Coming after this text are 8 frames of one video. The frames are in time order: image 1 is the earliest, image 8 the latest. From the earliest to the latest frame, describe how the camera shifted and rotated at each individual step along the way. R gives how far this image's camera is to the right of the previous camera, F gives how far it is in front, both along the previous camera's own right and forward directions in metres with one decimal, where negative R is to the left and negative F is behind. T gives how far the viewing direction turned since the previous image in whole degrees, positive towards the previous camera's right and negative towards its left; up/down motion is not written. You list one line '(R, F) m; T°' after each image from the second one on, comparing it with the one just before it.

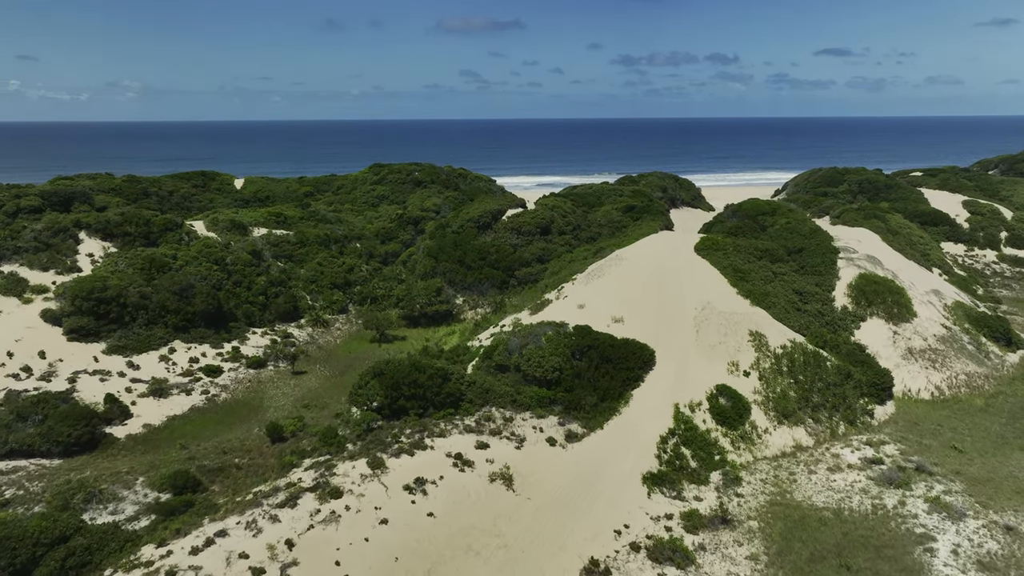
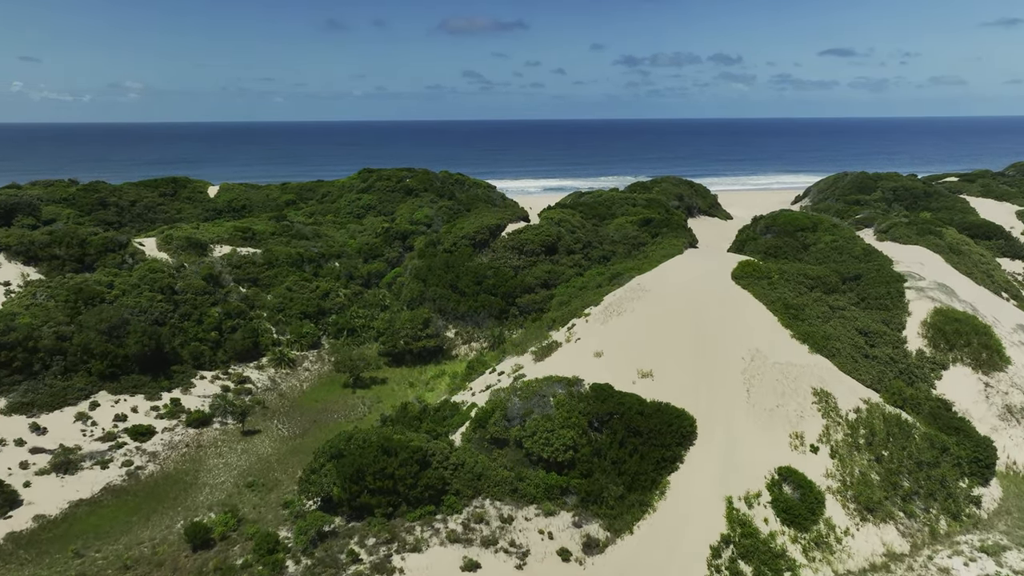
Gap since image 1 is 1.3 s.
(+0.1, +4.4) m; 0°
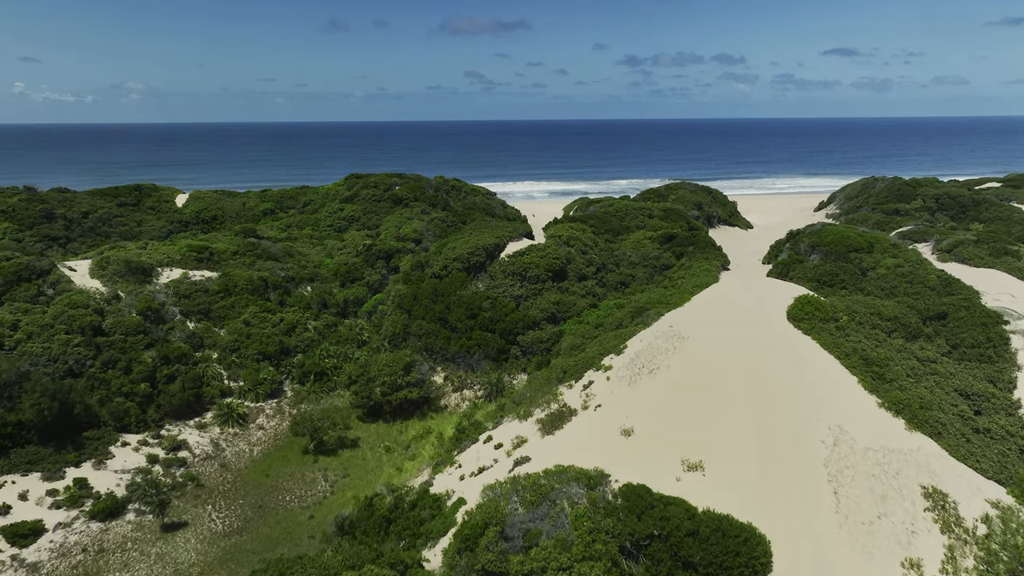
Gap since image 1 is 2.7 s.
(0.0, +4.4) m; 0°
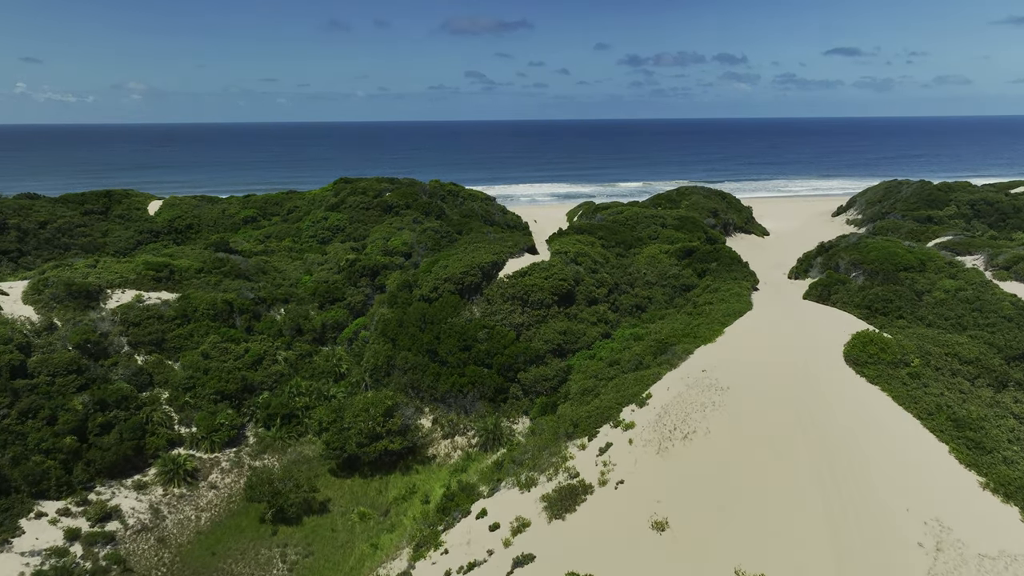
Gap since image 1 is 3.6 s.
(0.0, +3.1) m; 0°
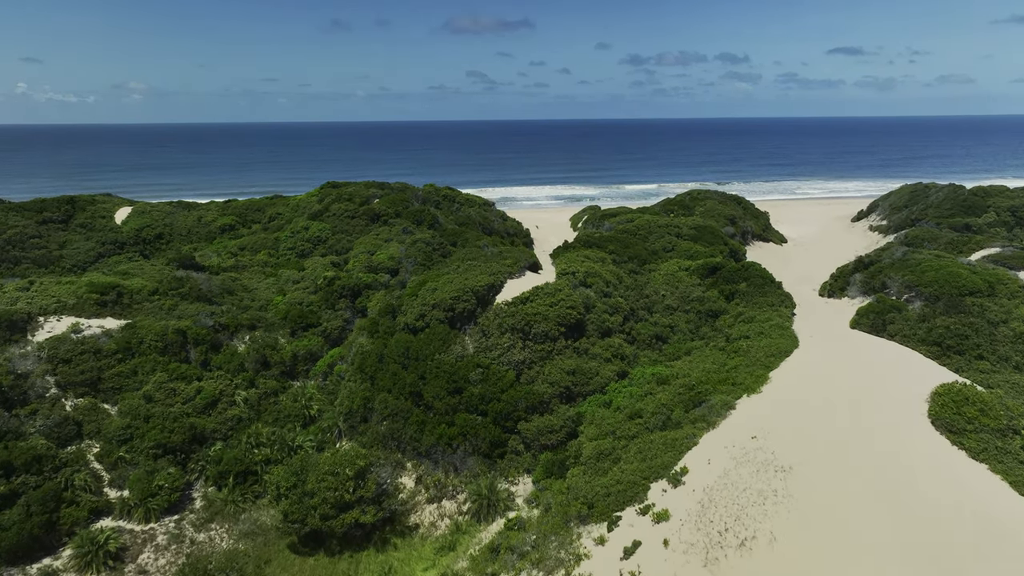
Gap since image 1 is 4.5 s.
(0.0, +3.1) m; 0°
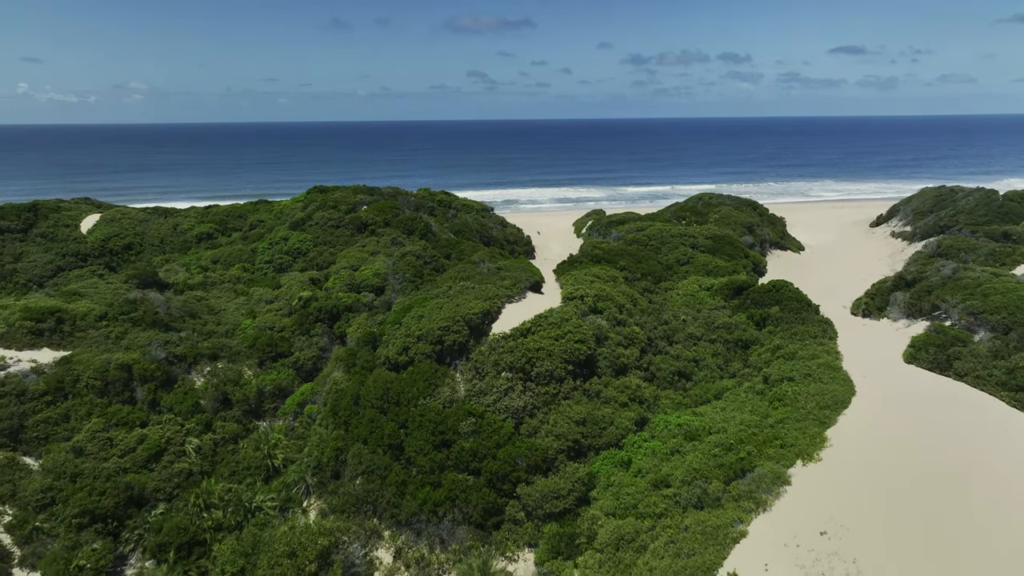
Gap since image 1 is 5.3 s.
(+0.1, +2.6) m; 0°
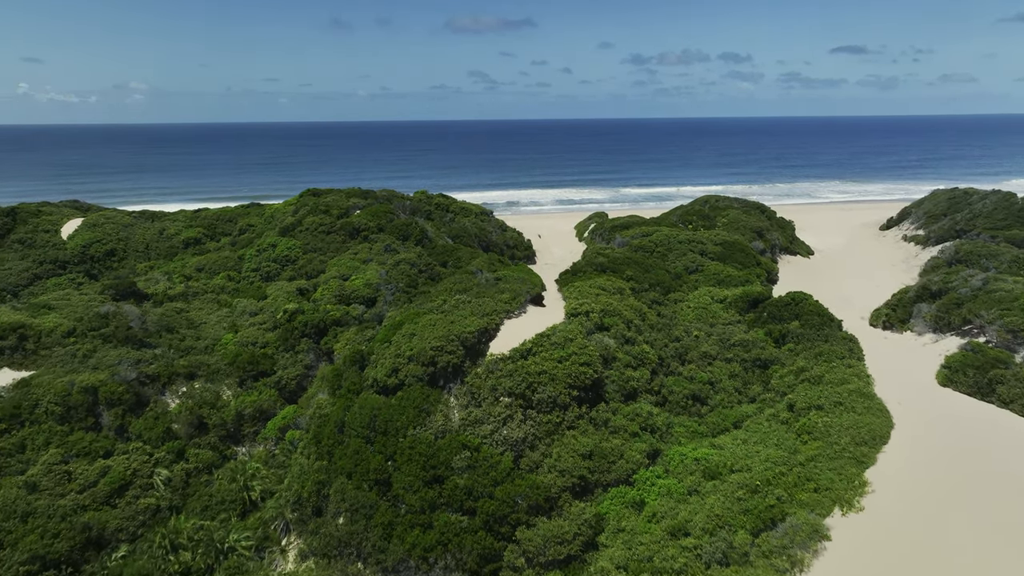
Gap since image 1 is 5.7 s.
(0.0, +1.3) m; 0°
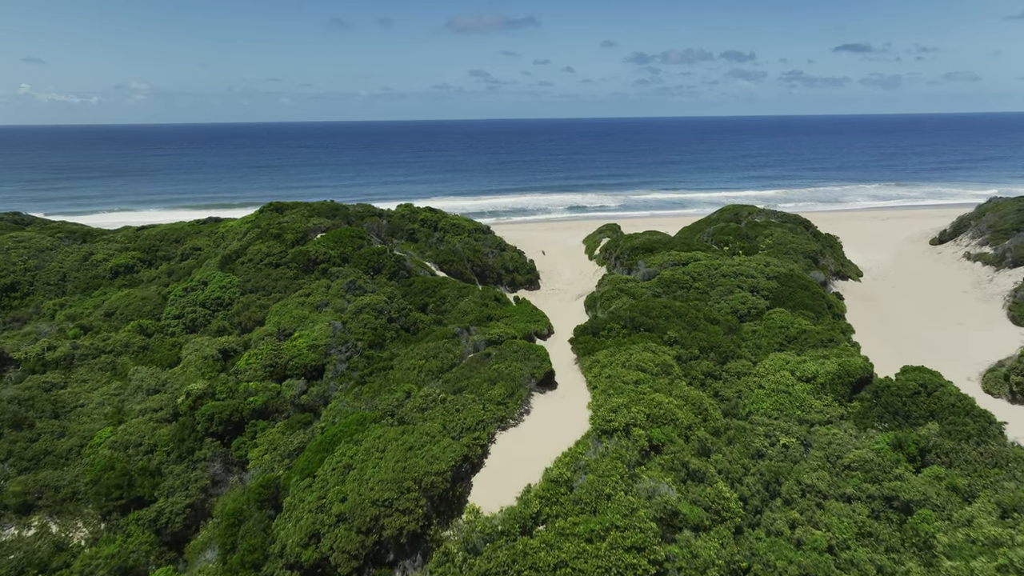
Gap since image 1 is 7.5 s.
(+0.1, +5.7) m; 0°
